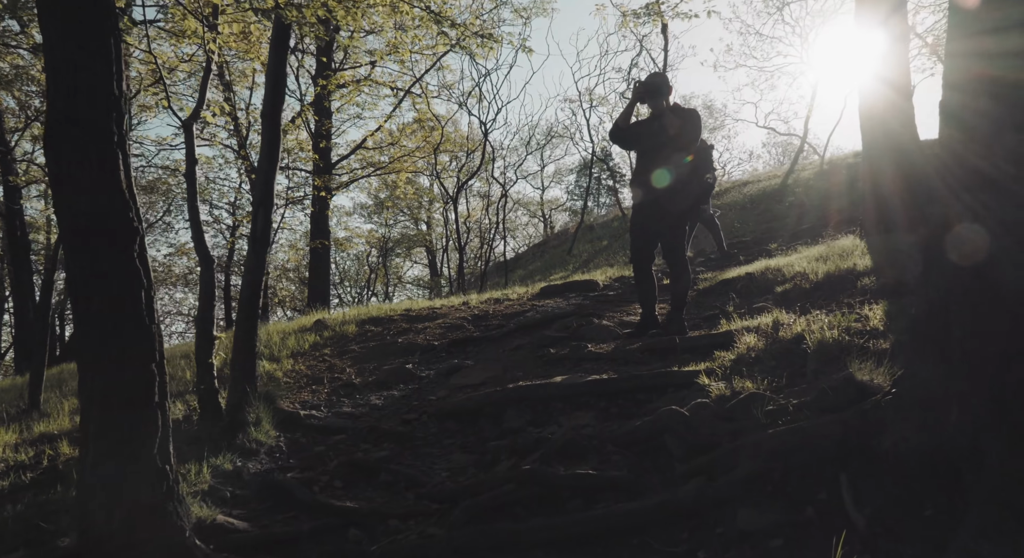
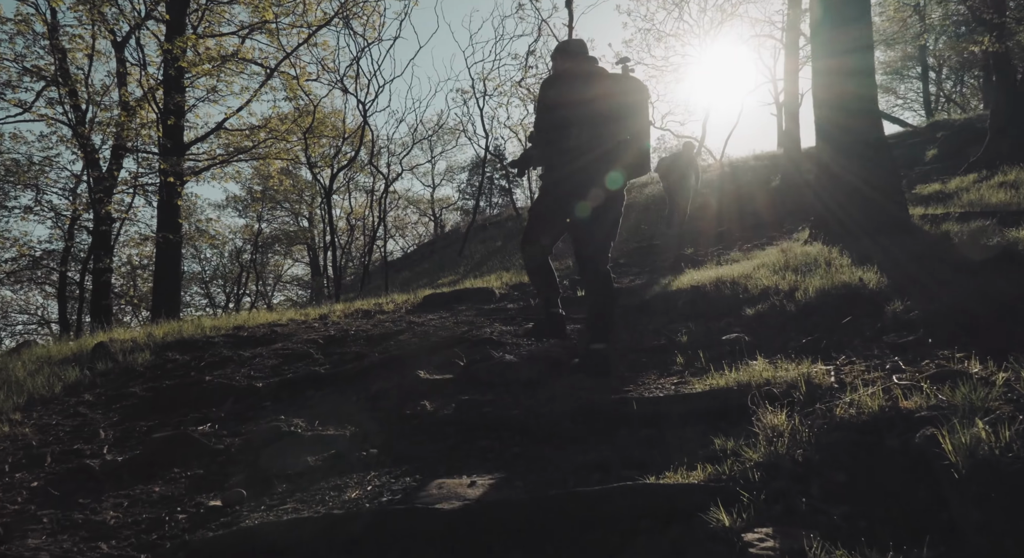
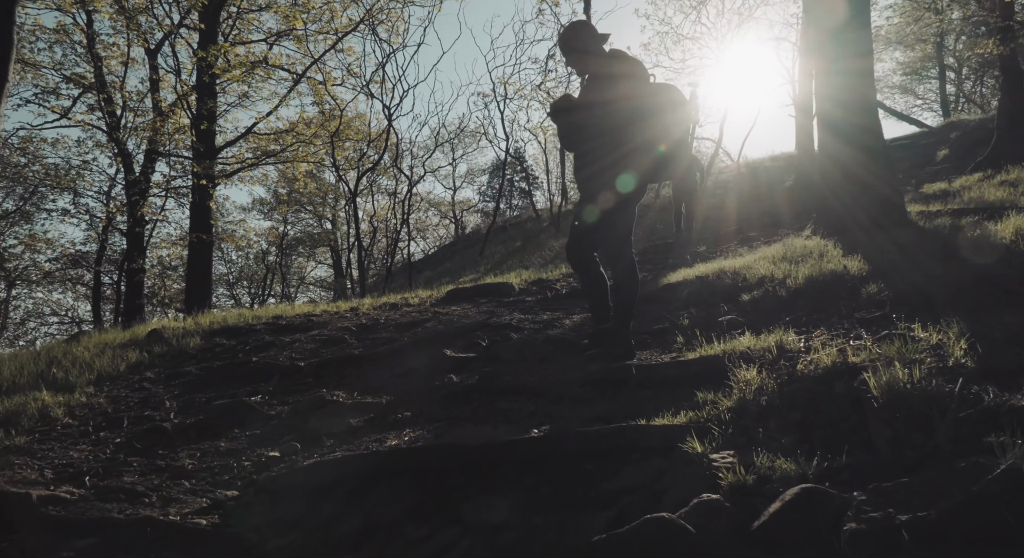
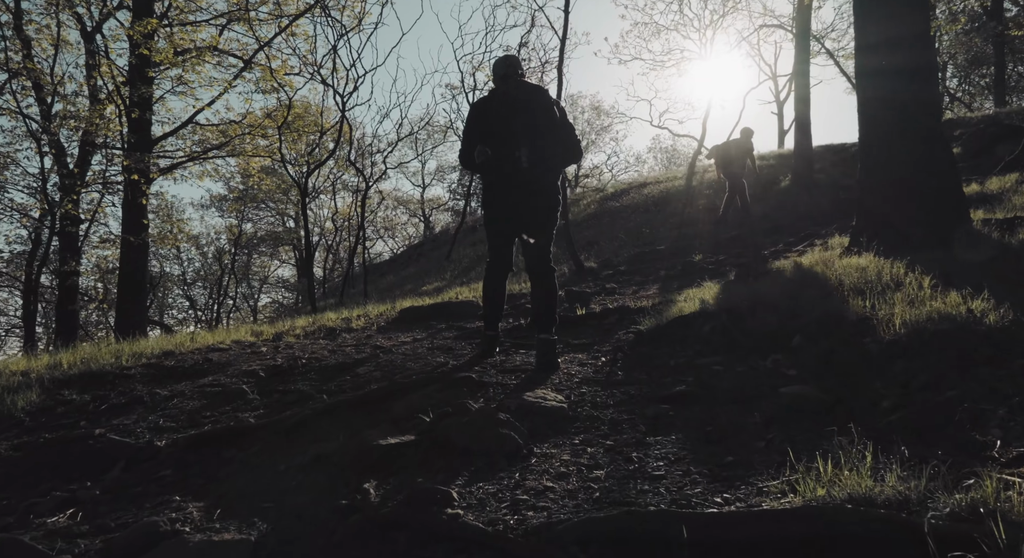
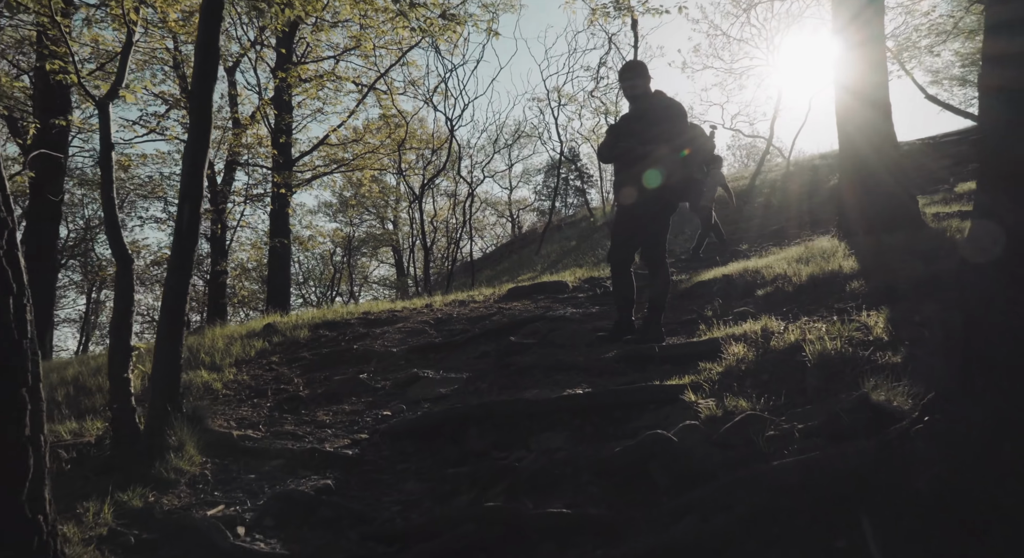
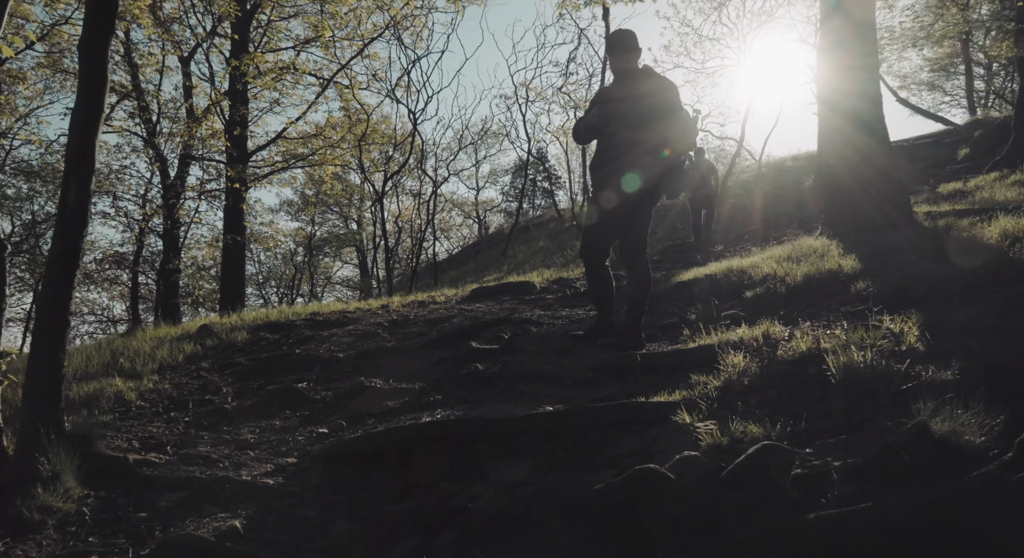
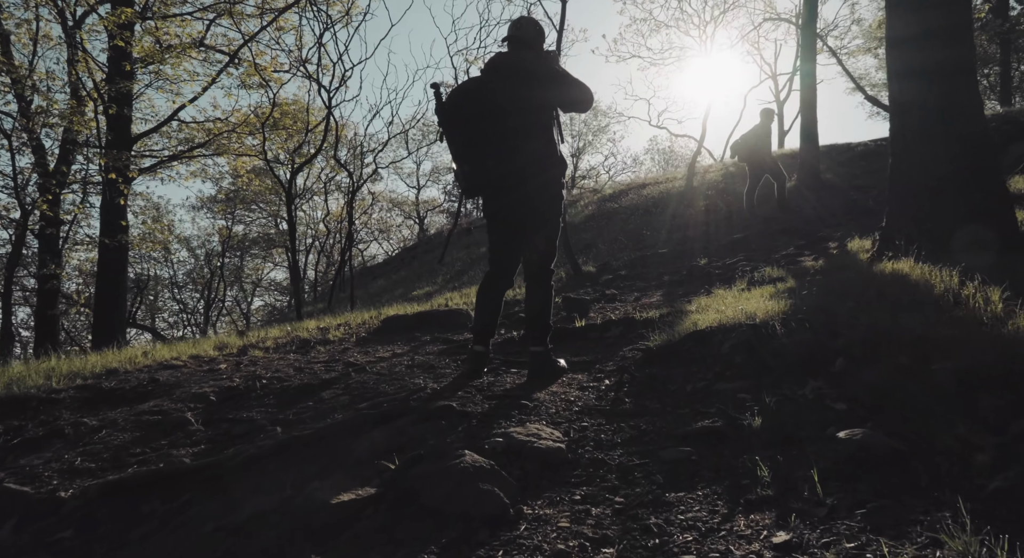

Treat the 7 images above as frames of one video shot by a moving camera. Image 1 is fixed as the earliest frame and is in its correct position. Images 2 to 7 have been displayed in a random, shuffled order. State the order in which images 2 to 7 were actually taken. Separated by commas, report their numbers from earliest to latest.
5, 6, 3, 2, 4, 7
